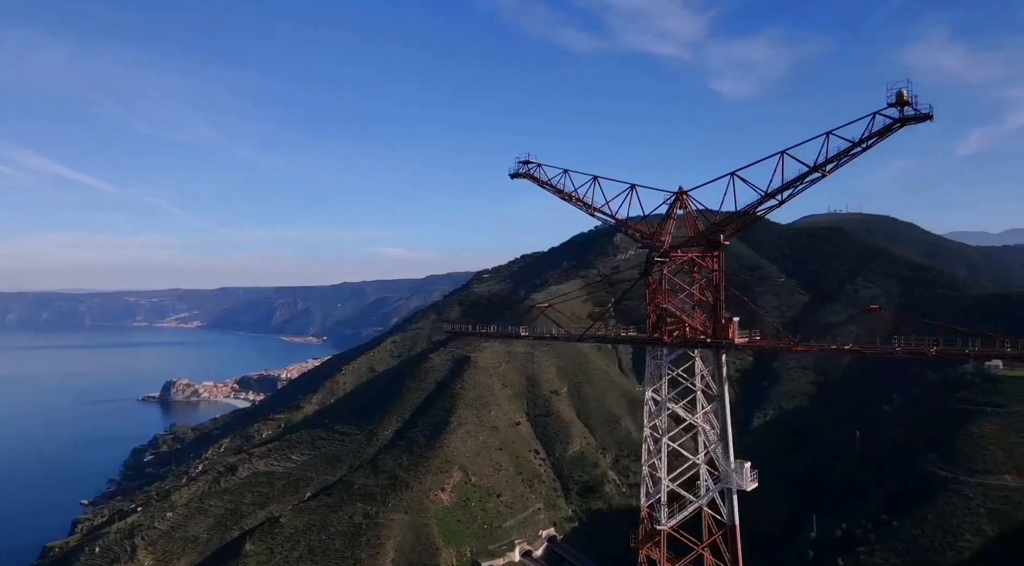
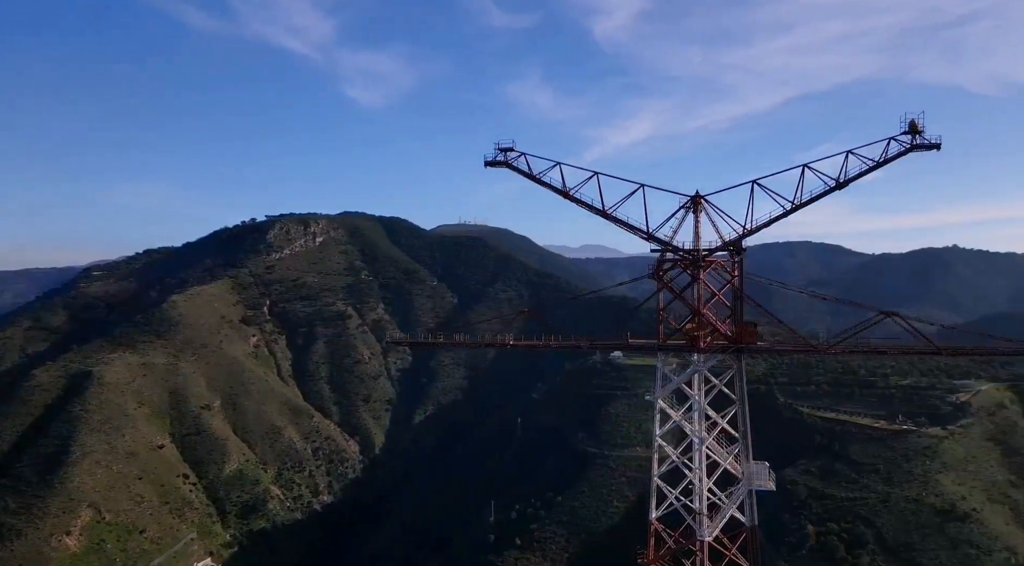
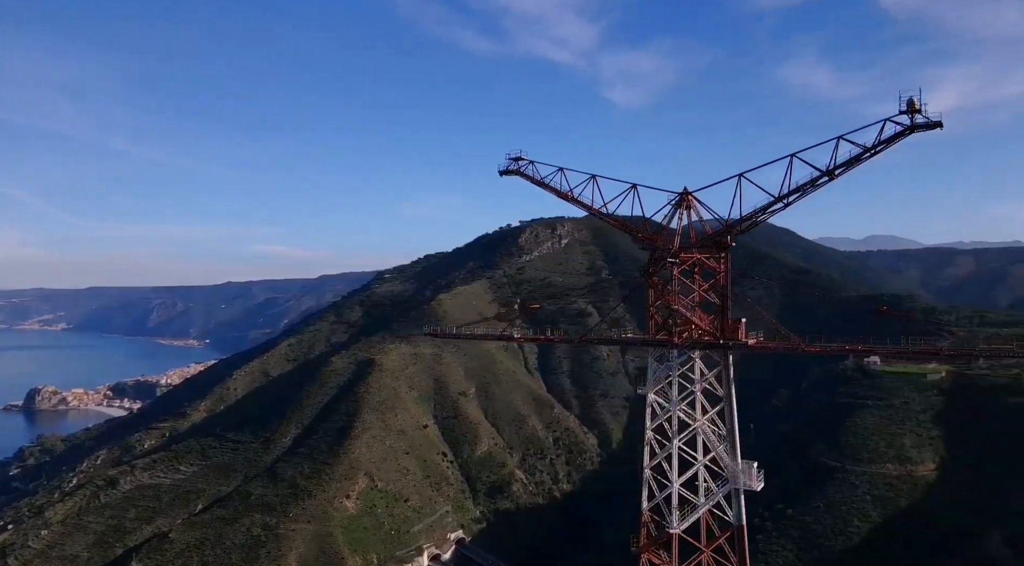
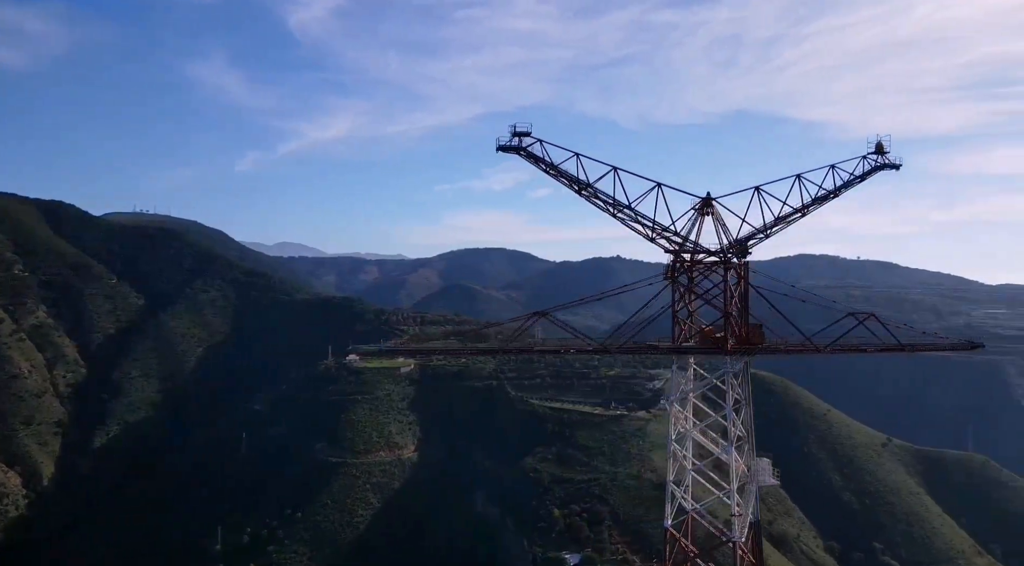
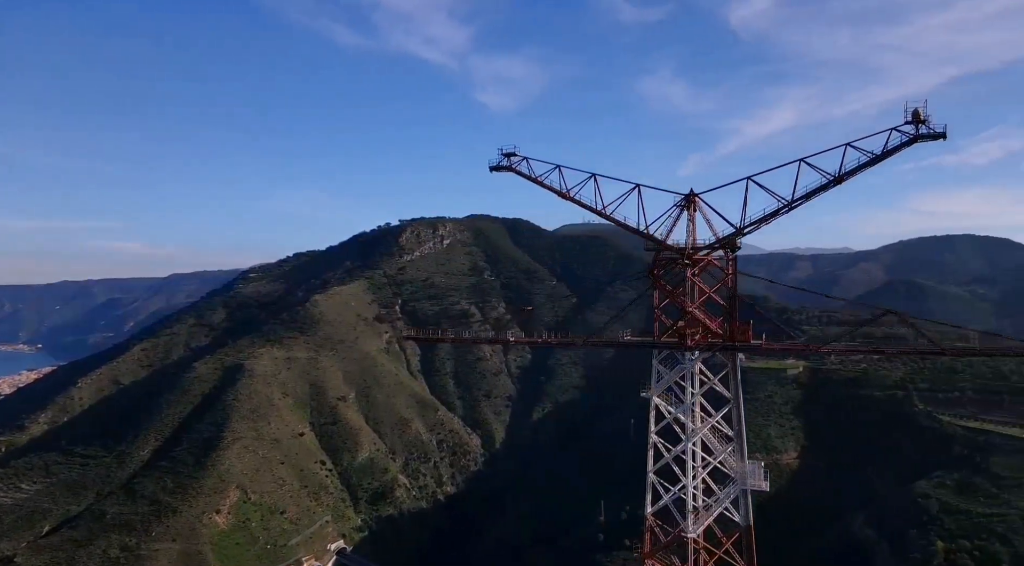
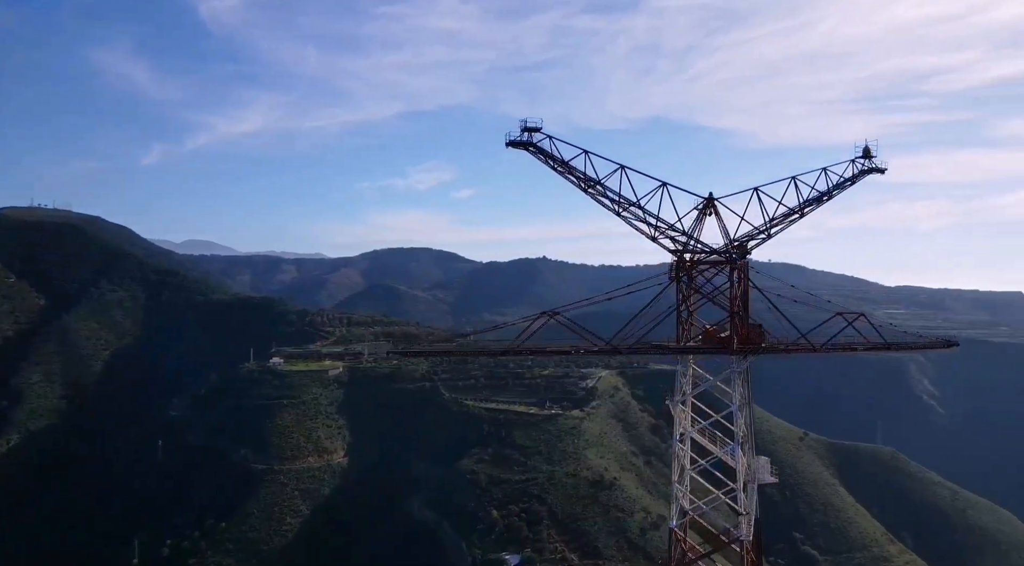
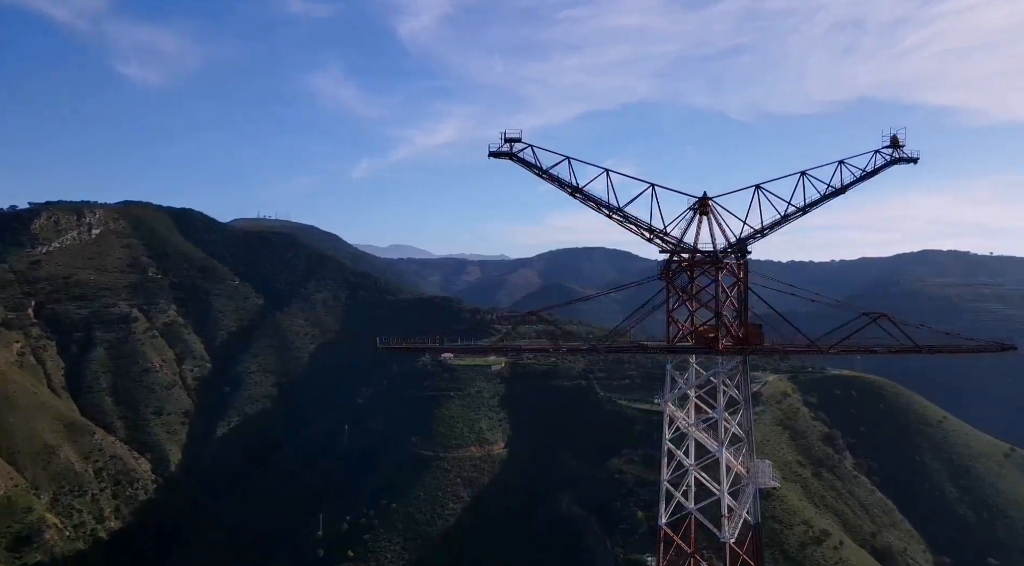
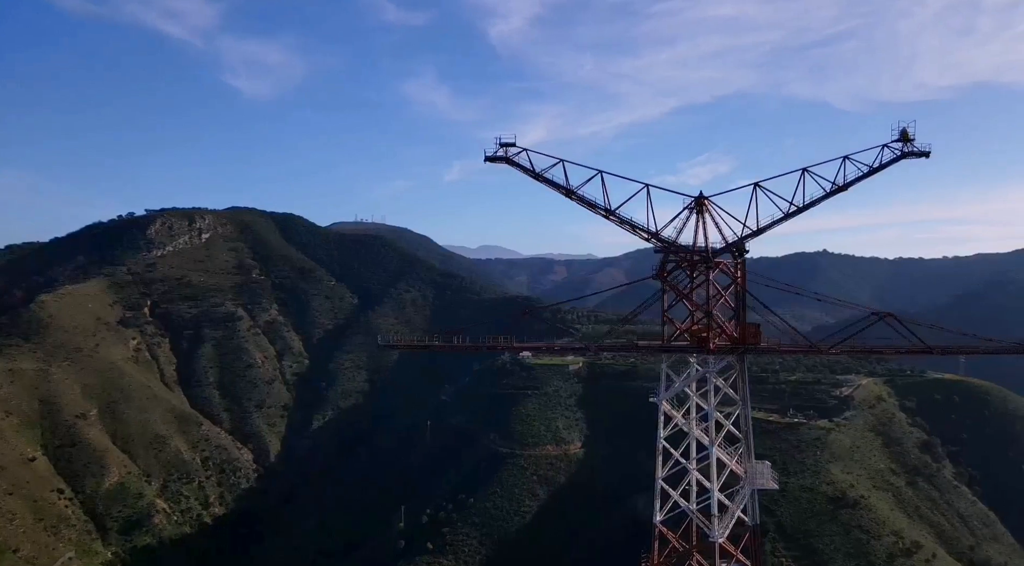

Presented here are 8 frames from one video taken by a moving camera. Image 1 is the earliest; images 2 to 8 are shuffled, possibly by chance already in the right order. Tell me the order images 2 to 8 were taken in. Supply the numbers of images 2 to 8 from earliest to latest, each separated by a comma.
3, 5, 2, 8, 7, 4, 6
